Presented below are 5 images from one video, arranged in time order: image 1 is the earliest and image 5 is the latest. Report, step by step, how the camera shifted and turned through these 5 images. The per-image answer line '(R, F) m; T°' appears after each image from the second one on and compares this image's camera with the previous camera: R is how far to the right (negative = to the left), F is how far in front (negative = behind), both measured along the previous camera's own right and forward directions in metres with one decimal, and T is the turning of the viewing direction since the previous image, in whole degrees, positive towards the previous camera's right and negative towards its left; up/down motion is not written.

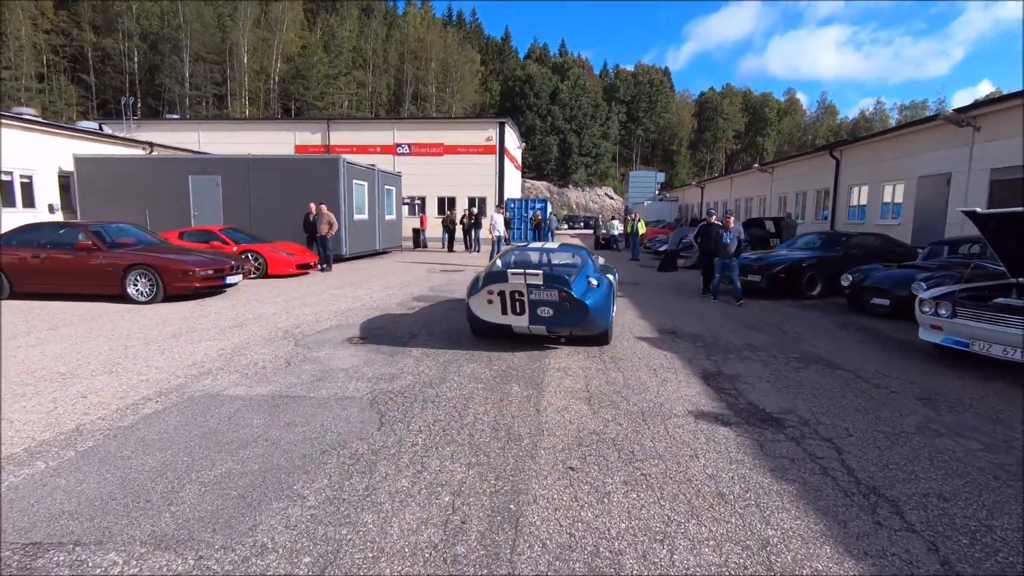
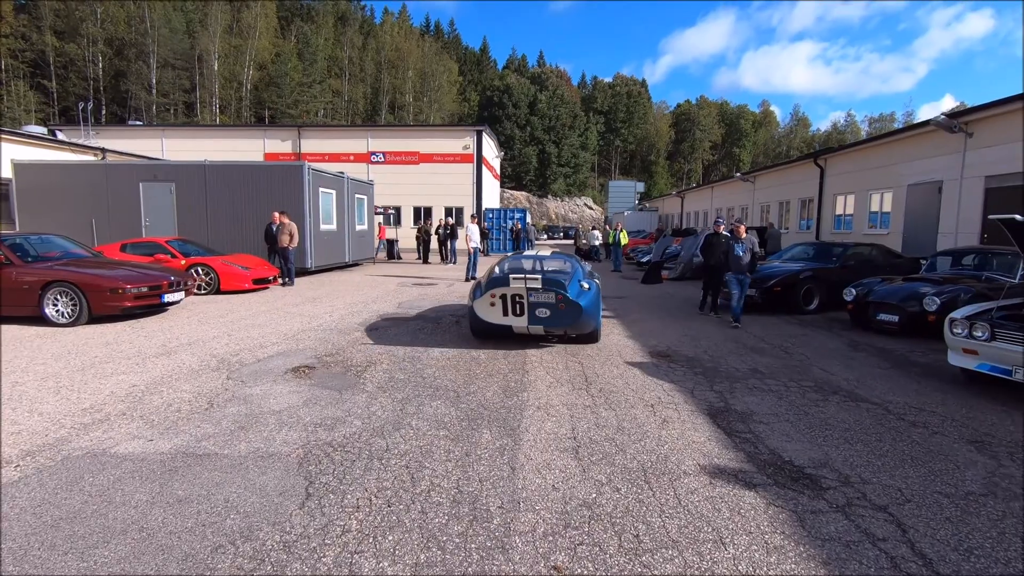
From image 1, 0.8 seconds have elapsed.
(+0.1, +0.9) m; +2°
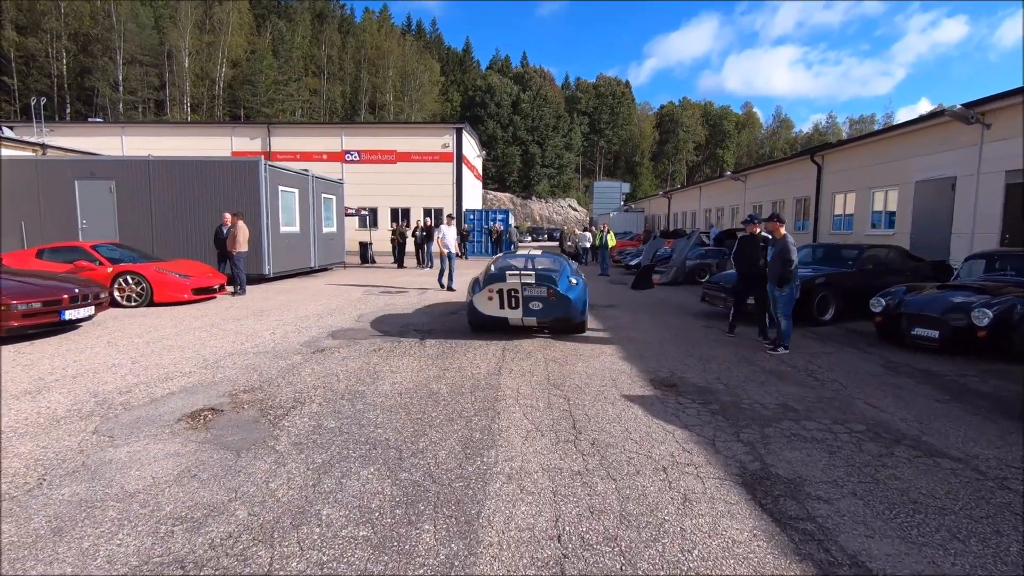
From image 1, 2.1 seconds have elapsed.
(+0.2, +1.4) m; +2°
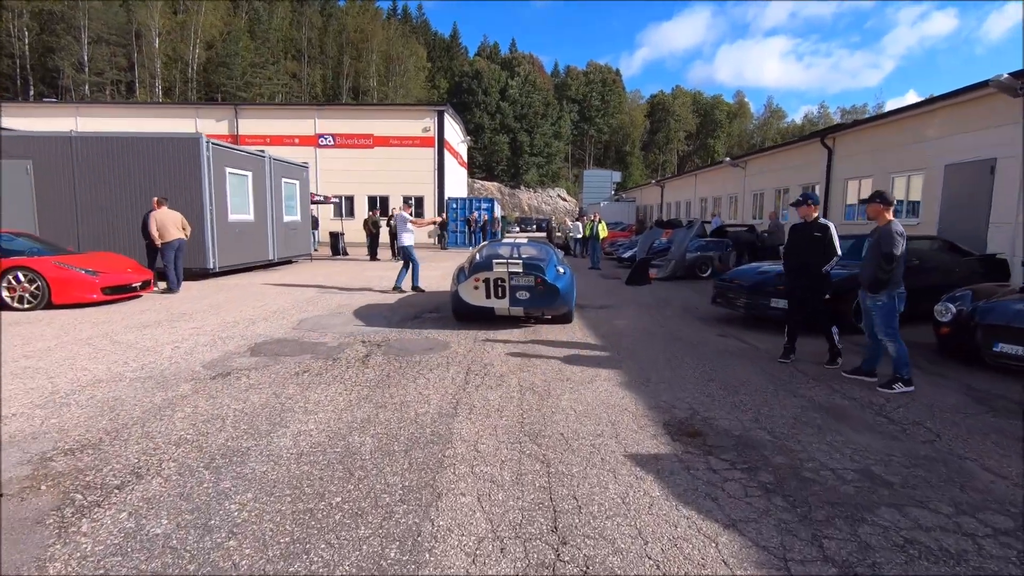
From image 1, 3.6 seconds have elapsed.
(+0.2, +1.7) m; +1°
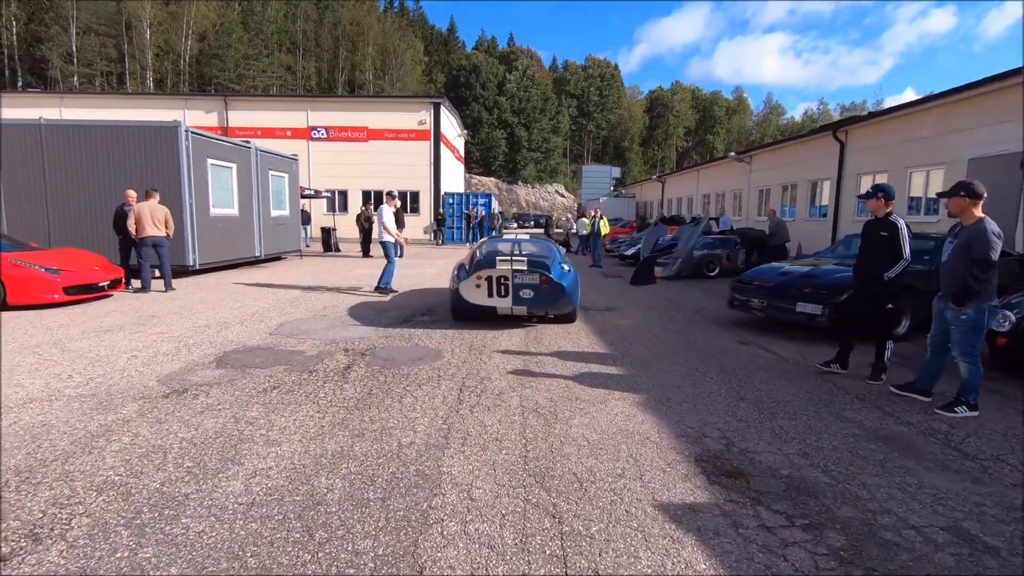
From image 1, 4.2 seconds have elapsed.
(0.0, +0.7) m; 0°
